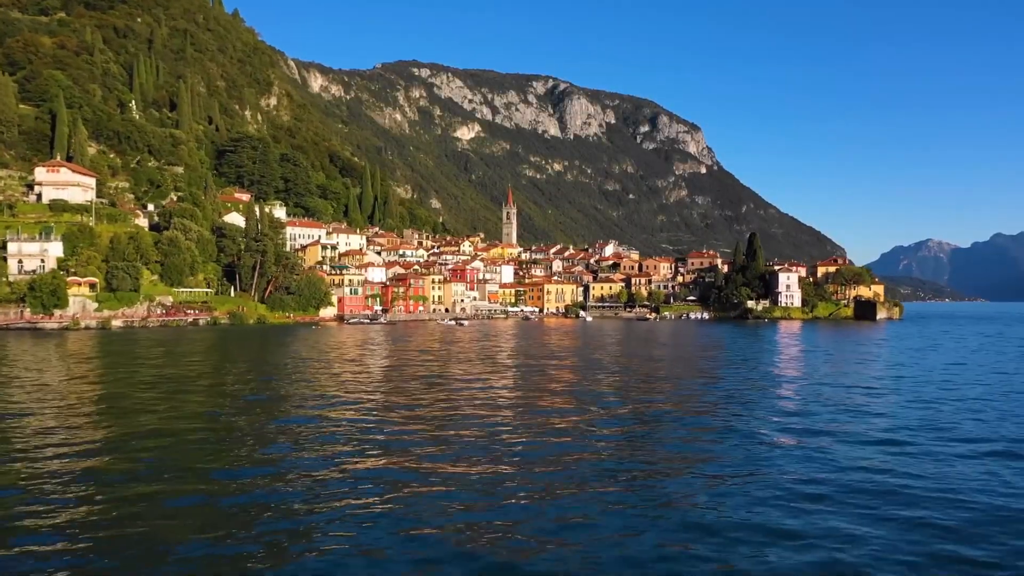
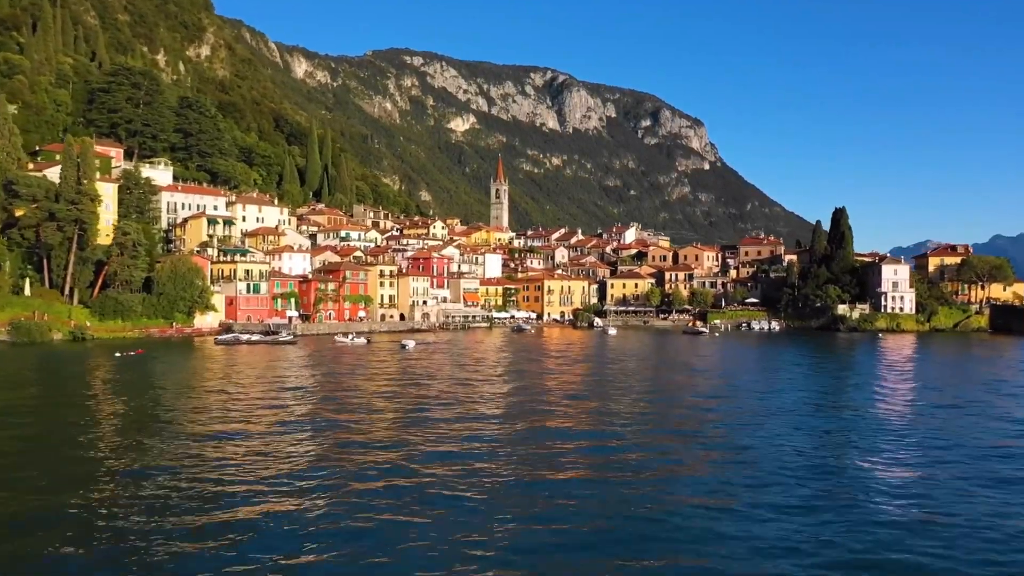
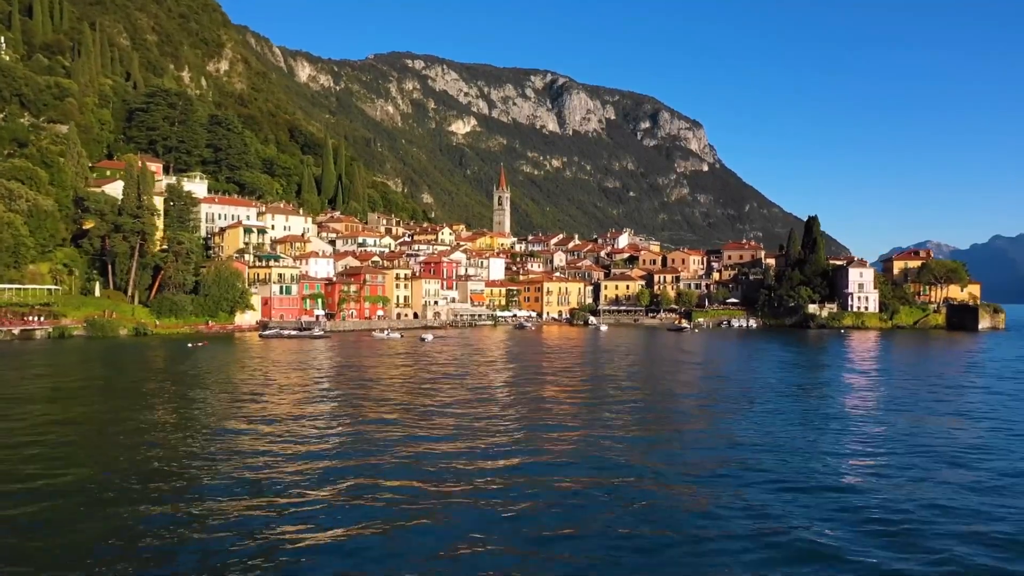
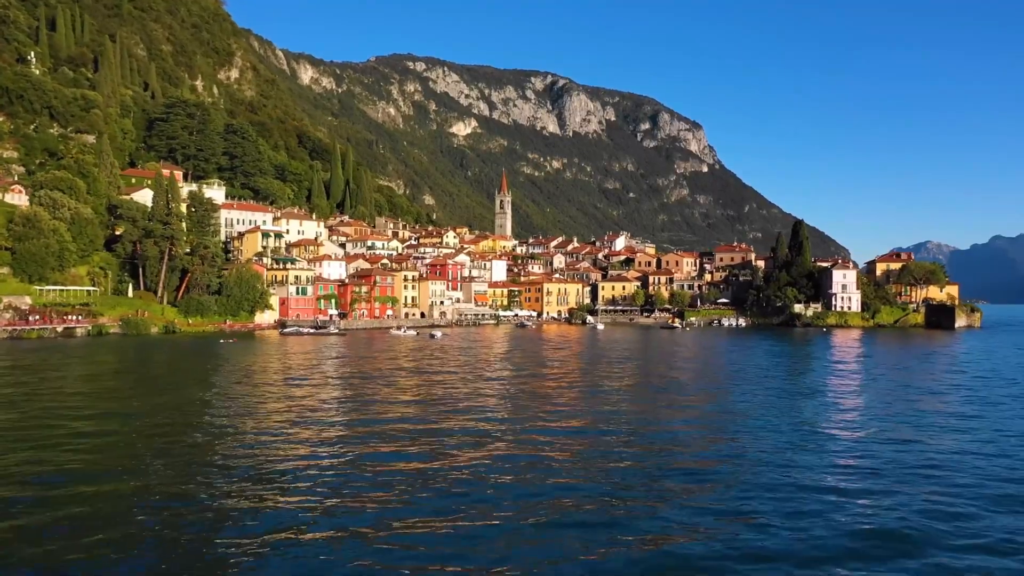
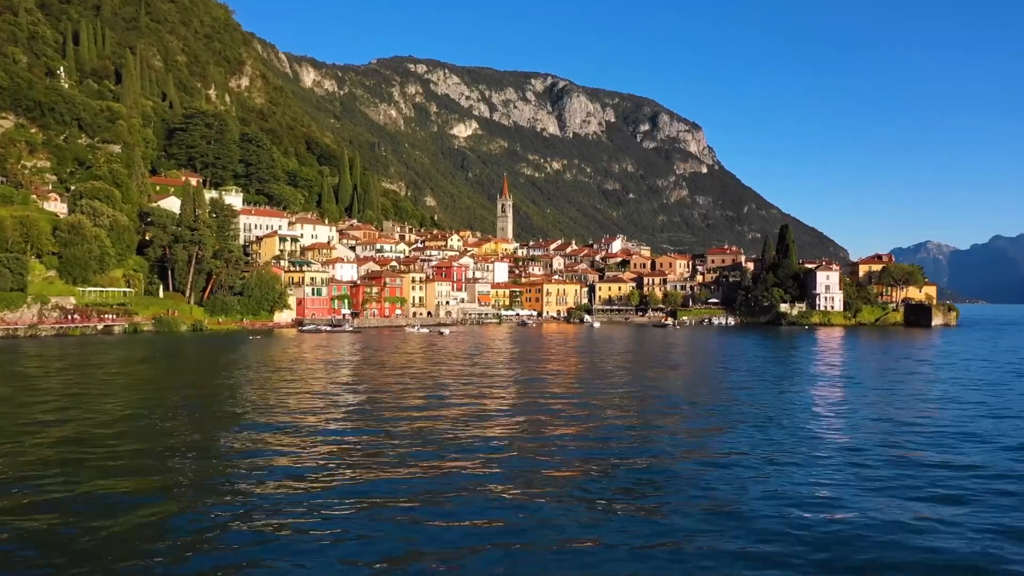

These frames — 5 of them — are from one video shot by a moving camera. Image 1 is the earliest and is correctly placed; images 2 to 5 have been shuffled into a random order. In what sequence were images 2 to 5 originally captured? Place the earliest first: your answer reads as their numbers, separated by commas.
5, 4, 3, 2
